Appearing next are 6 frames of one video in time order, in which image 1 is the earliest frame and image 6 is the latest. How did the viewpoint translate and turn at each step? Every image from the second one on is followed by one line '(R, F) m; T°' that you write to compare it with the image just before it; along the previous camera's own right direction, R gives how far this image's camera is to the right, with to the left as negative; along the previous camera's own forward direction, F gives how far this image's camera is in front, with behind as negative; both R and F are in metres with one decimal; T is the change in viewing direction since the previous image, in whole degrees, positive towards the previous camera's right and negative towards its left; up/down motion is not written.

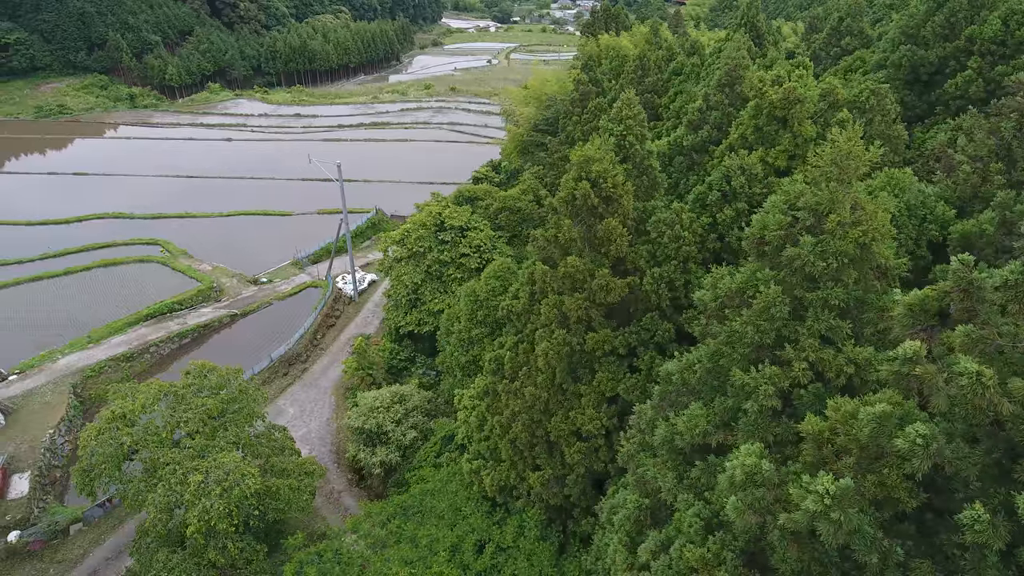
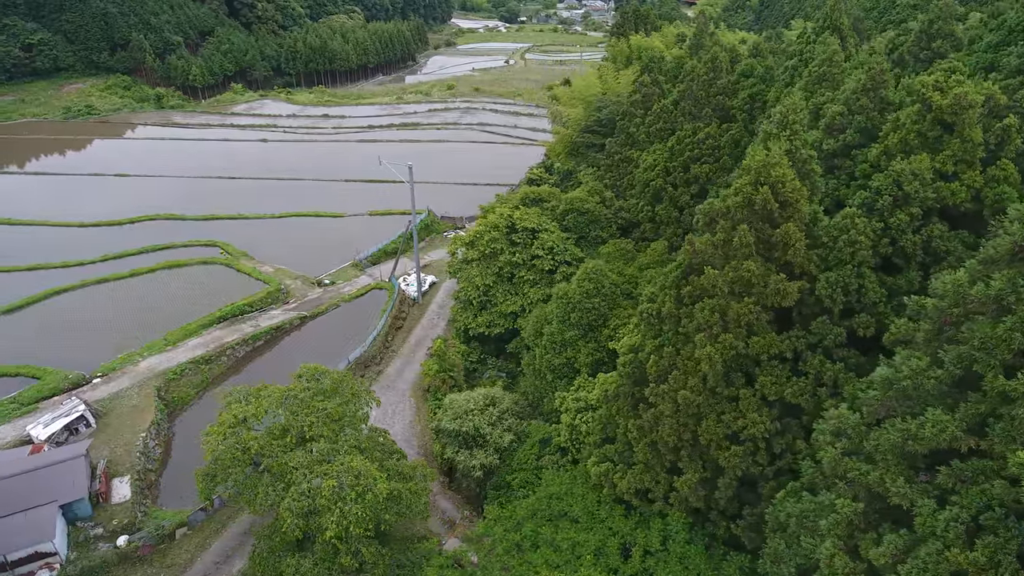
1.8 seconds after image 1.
(-2.1, 0.0) m; +1°
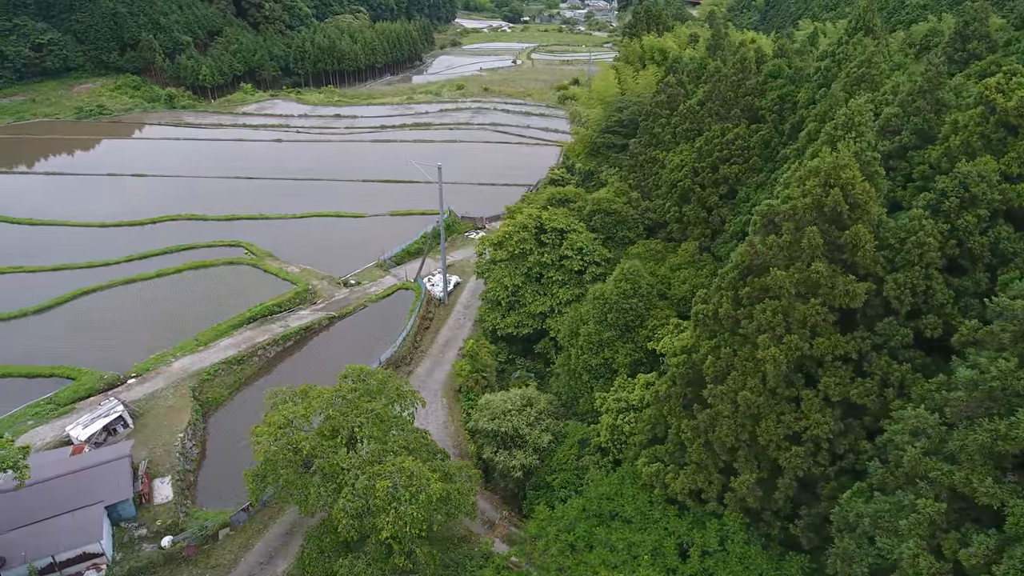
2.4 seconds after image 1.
(-0.8, 0.0) m; 0°
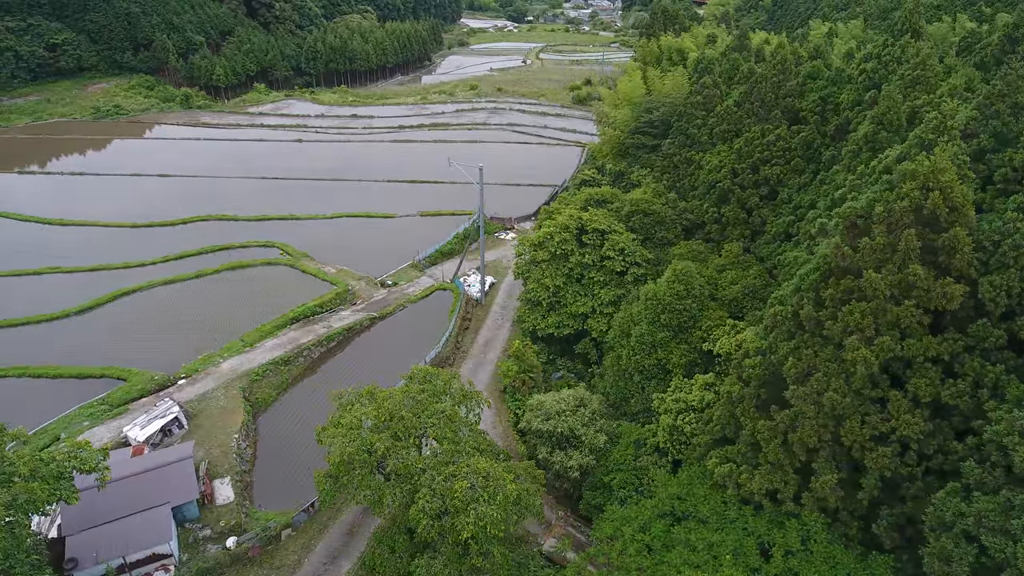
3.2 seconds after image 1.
(-1.2, -0.1) m; 0°
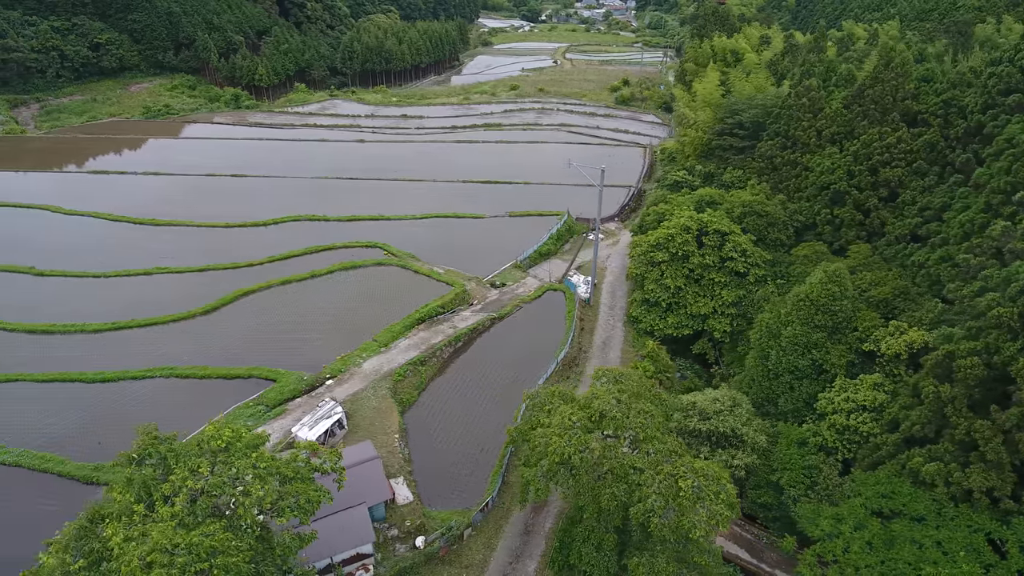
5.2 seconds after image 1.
(-3.6, -0.2) m; +1°
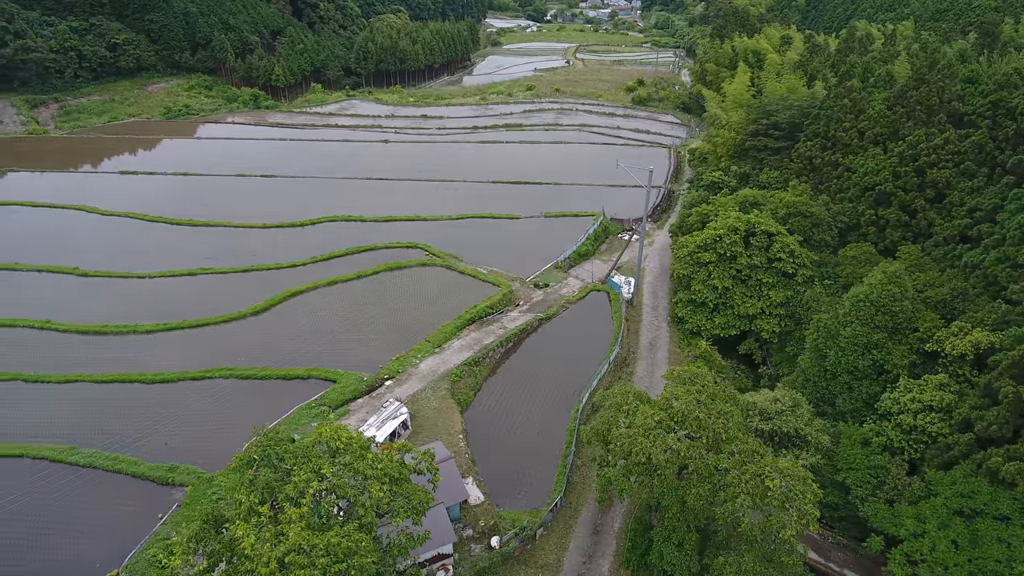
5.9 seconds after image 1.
(-1.4, -0.1) m; 0°
